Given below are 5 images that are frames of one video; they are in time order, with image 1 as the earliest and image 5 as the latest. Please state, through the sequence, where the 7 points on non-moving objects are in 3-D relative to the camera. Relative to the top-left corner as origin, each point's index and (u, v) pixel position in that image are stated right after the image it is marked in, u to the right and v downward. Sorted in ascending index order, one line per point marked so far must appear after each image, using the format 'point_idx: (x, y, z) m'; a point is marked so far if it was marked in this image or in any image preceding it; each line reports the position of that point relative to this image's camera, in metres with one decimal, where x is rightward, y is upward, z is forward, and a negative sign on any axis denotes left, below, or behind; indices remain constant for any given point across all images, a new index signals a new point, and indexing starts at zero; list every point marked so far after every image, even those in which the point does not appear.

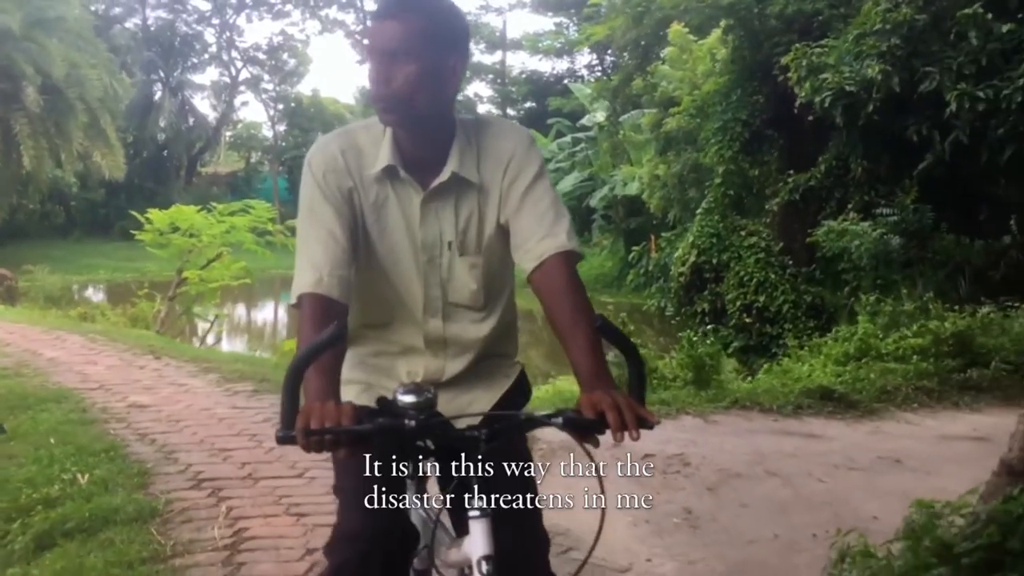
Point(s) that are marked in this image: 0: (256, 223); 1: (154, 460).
0: (-3.4, +0.9, +13.4) m
1: (-2.0, -0.9, +5.7) m
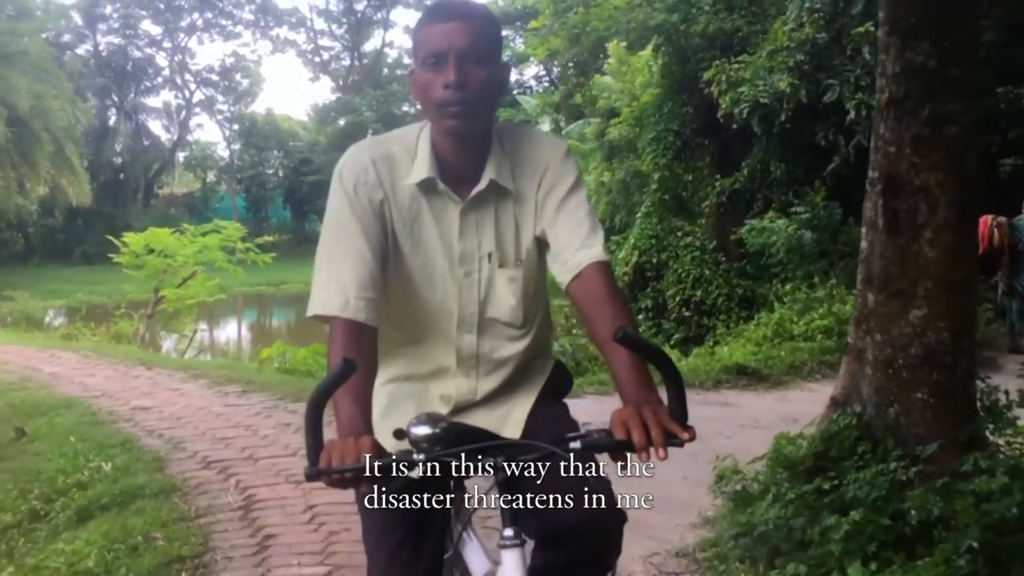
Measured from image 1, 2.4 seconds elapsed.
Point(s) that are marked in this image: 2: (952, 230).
0: (-4.0, +0.6, +14.3) m
1: (-2.2, -1.0, +6.6) m
2: (+1.6, +0.2, +3.6) m
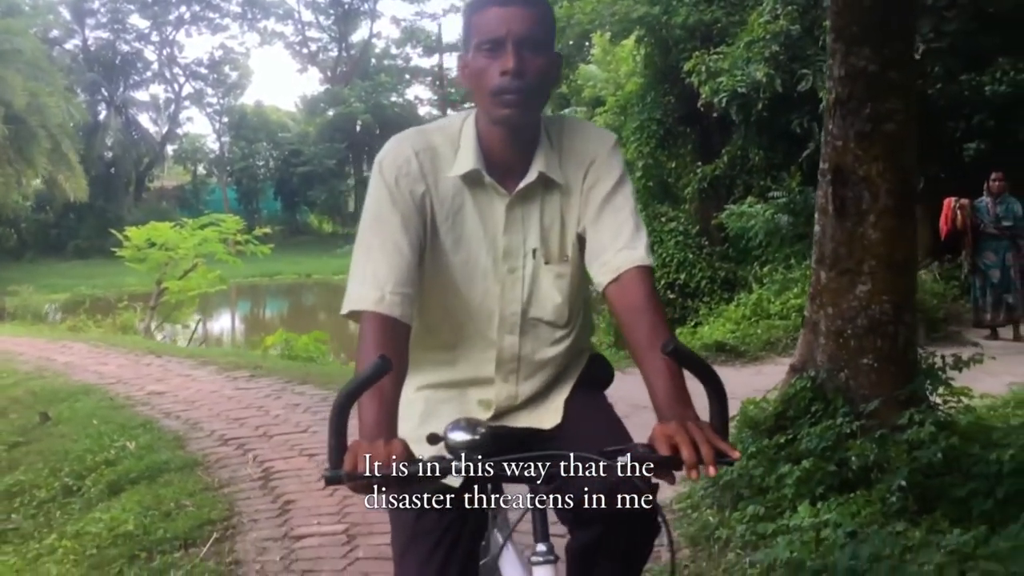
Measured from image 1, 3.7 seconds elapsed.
0: (-4.1, +0.8, +14.7) m
1: (-2.3, -1.0, +7.1) m
2: (+1.5, +0.3, +4.1) m
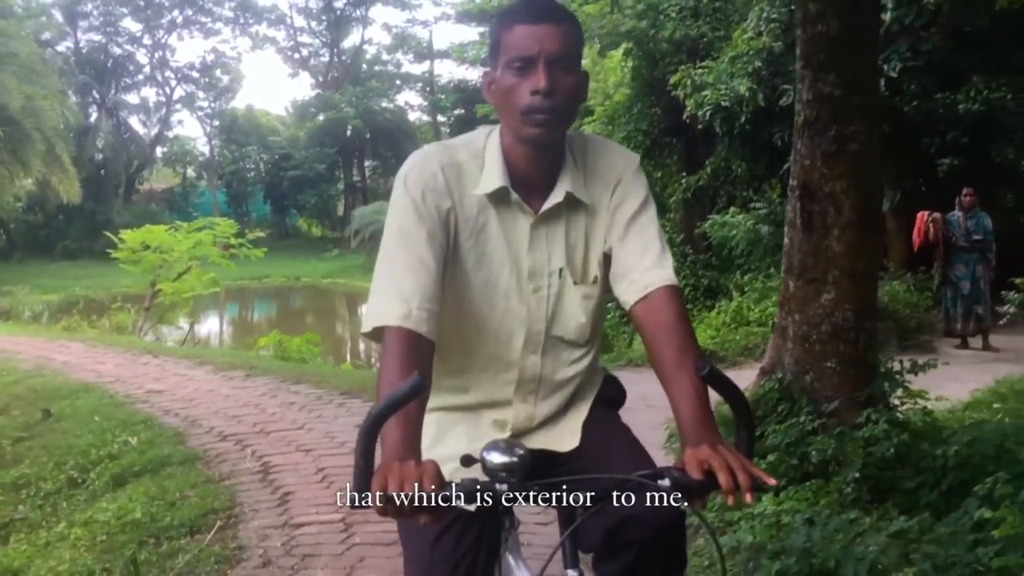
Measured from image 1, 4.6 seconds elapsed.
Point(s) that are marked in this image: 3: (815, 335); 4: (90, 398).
0: (-4.3, +0.7, +15.0) m
1: (-2.4, -1.0, +7.3) m
2: (+1.5, +0.3, +4.4) m
3: (+1.3, -0.2, +4.5) m
4: (-3.4, -0.9, +8.3) m
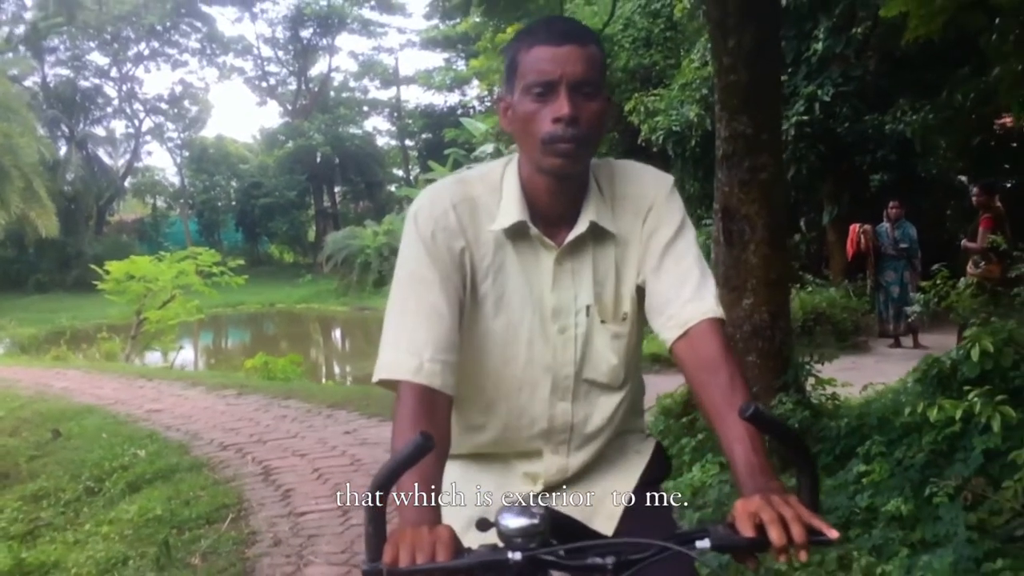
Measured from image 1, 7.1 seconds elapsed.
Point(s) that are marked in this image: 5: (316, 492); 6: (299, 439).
0: (-4.8, +0.3, +15.6) m
1: (-2.6, -1.2, +8.0) m
2: (+1.3, +0.2, +5.3) m
3: (+1.2, -0.2, +5.4) m
4: (-3.7, -1.1, +8.9) m
5: (-1.2, -1.2, +6.1) m
6: (-1.6, -1.1, +7.6) m
